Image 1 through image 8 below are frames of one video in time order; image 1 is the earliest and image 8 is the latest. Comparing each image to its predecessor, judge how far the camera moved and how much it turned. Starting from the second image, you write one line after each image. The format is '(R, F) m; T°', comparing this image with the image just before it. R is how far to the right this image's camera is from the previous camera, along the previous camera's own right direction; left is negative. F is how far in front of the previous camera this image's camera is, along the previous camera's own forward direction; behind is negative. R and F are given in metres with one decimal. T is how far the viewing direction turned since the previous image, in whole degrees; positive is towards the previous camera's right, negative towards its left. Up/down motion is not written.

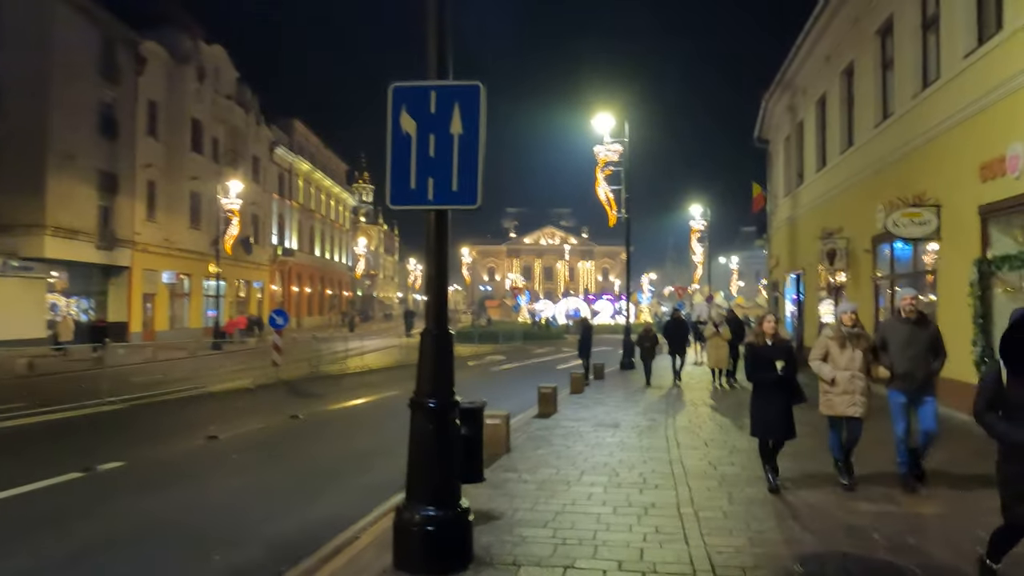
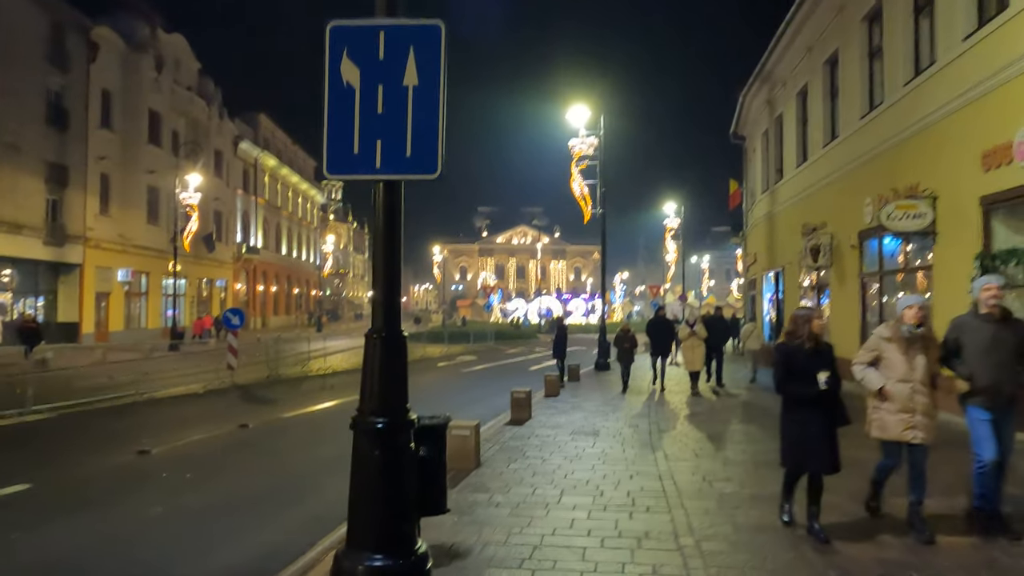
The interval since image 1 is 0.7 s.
(0.0, +1.0) m; +2°
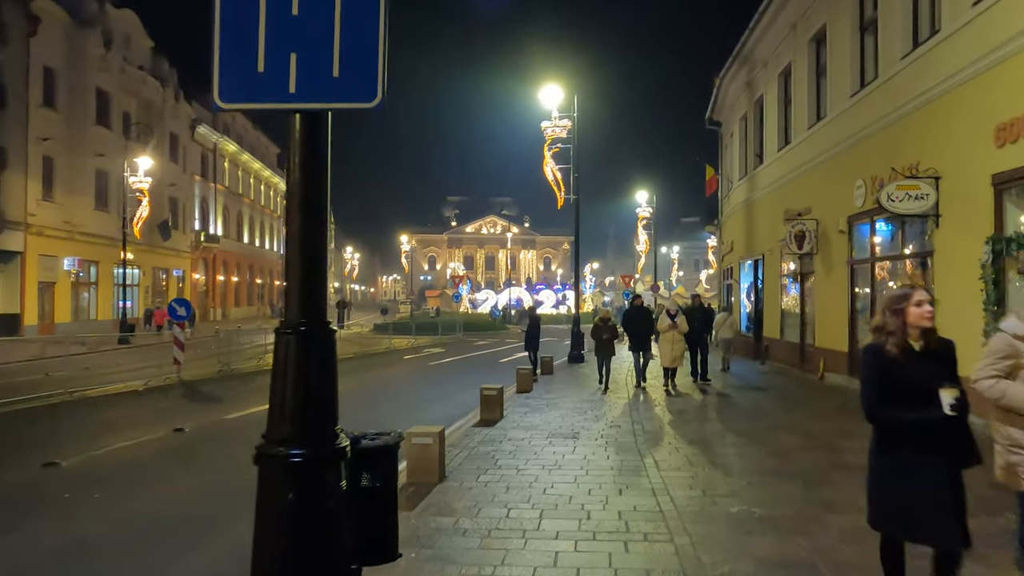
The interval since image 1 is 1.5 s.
(0.0, +1.2) m; +3°
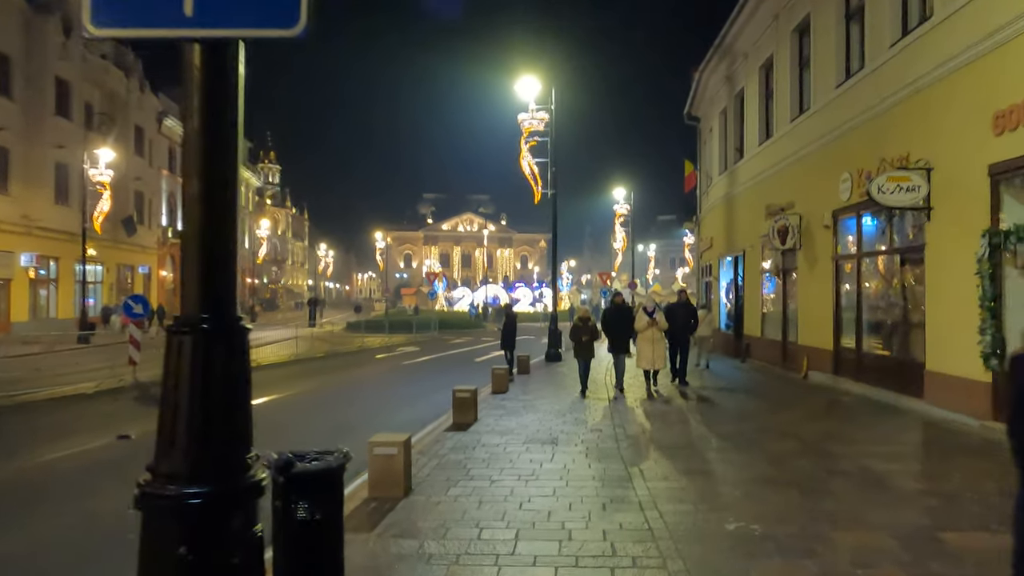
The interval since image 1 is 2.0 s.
(0.0, +0.7) m; +2°
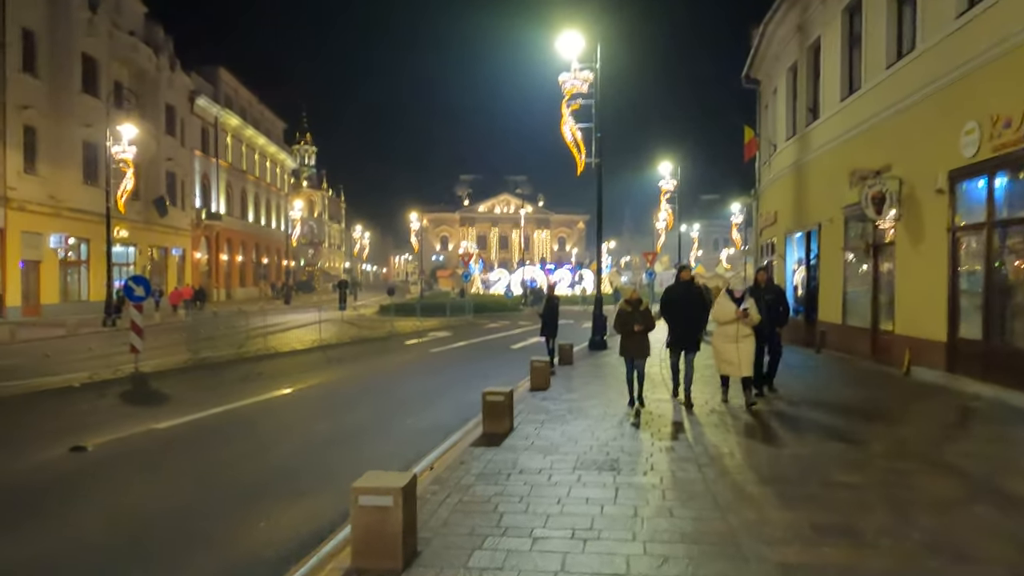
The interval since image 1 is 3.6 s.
(-0.1, +2.2) m; -3°
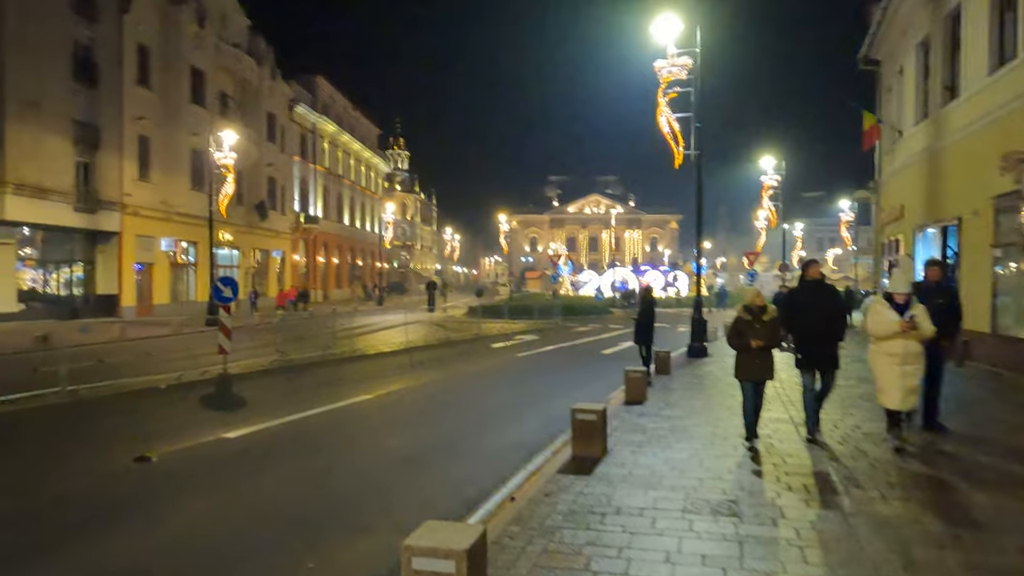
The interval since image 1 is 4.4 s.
(0.0, +1.1) m; -8°
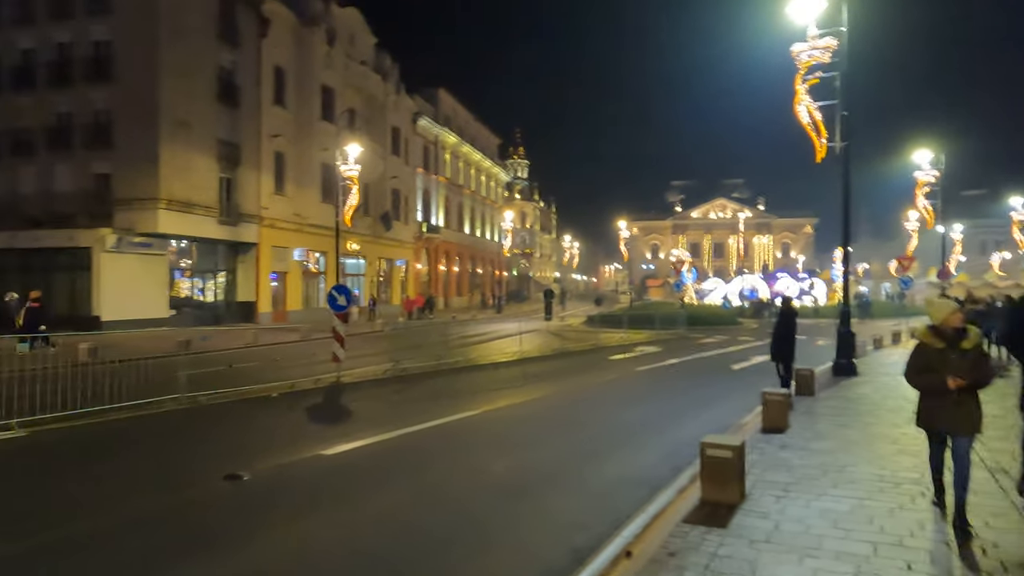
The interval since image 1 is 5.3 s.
(0.0, +1.0) m; -10°
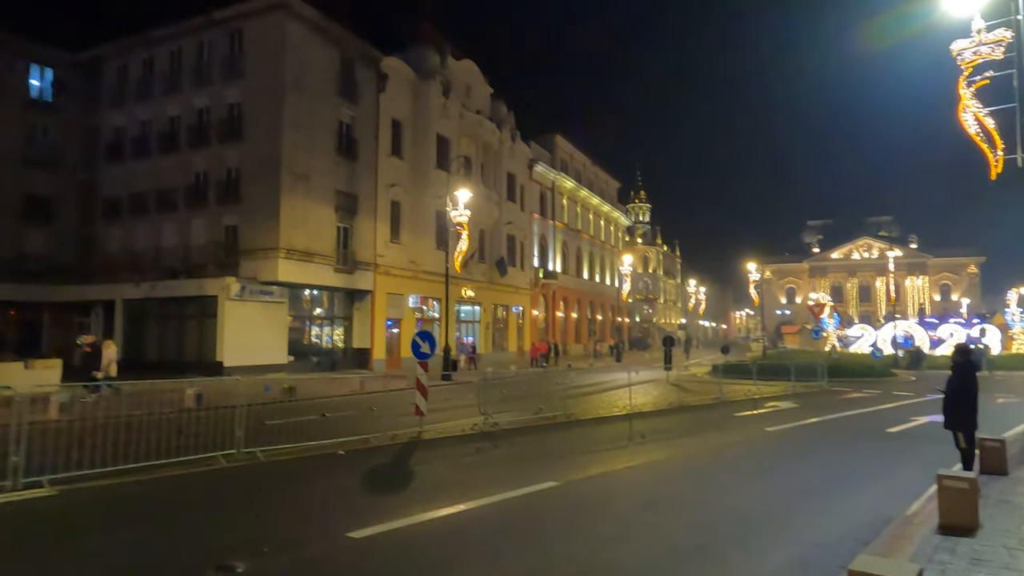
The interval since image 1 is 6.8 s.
(+0.5, +1.8) m; -11°
